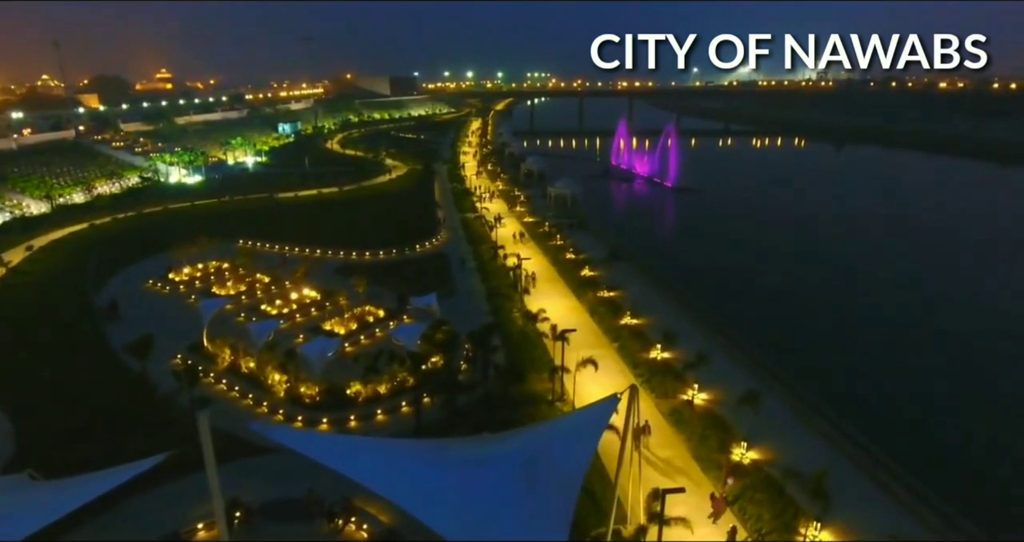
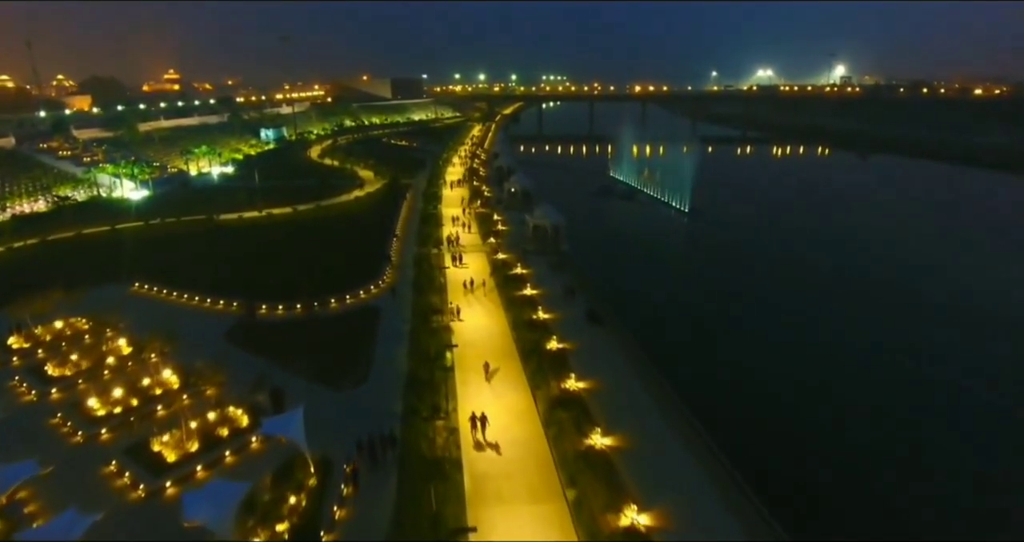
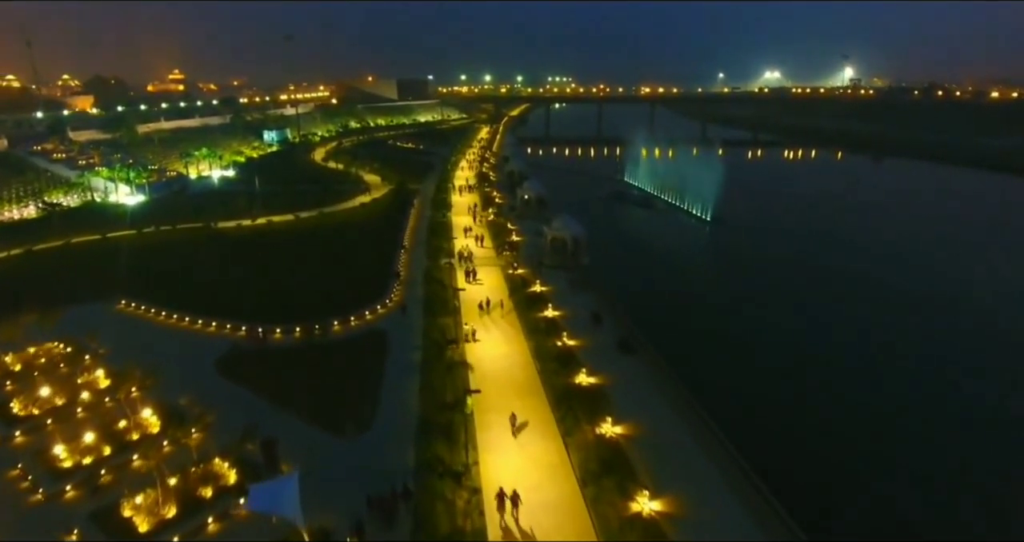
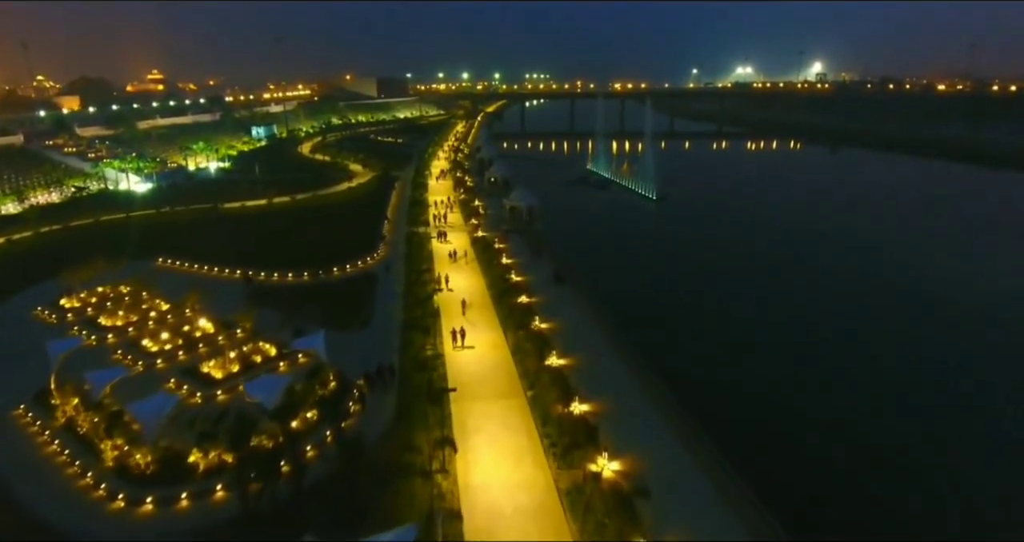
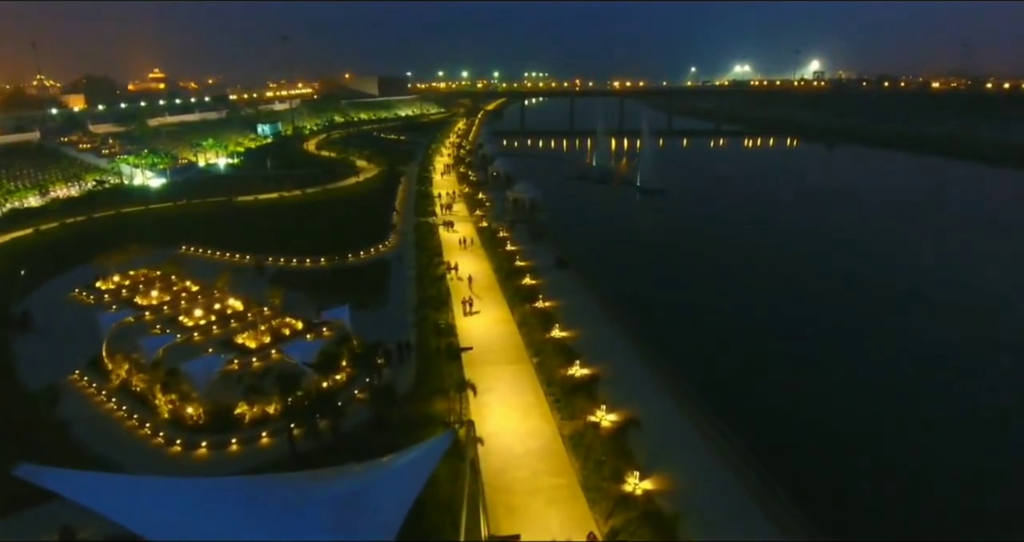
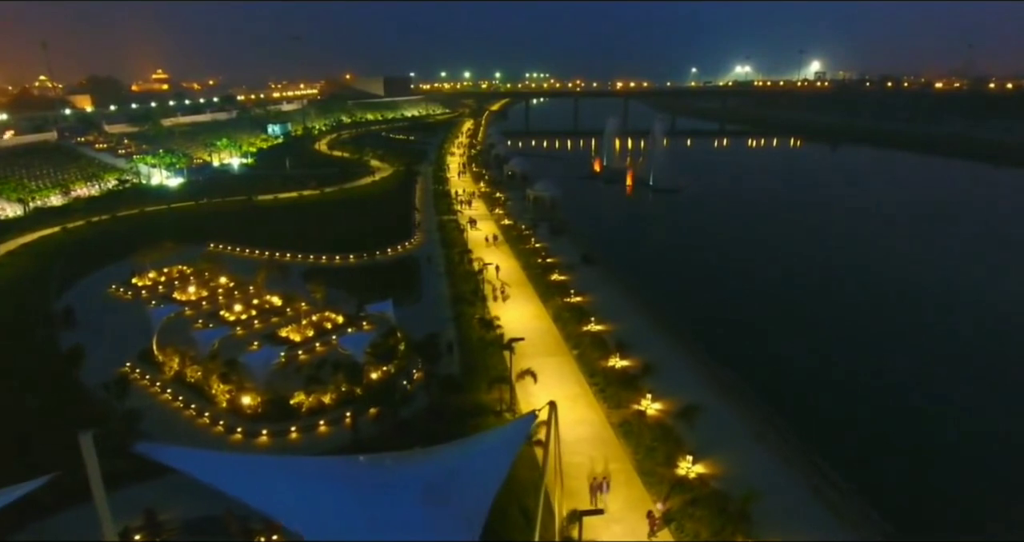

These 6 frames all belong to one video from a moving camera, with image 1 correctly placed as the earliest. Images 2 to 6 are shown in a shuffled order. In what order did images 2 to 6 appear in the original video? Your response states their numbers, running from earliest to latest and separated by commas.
6, 5, 4, 2, 3
